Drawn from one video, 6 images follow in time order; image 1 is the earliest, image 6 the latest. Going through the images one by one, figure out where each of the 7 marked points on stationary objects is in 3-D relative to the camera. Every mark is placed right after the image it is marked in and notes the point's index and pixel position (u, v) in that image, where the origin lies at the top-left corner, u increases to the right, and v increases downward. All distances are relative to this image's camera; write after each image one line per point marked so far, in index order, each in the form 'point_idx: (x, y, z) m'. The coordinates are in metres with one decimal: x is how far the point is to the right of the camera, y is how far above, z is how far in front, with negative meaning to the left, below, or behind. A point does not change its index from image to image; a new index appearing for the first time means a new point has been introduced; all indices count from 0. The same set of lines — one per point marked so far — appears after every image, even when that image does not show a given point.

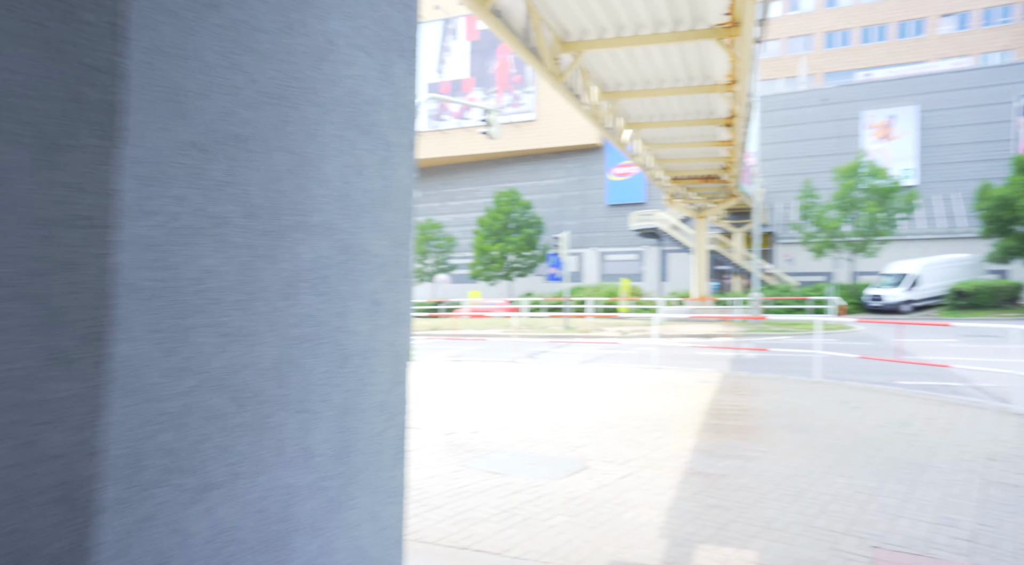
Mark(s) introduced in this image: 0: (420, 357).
0: (-2.2, -1.8, +16.2) m
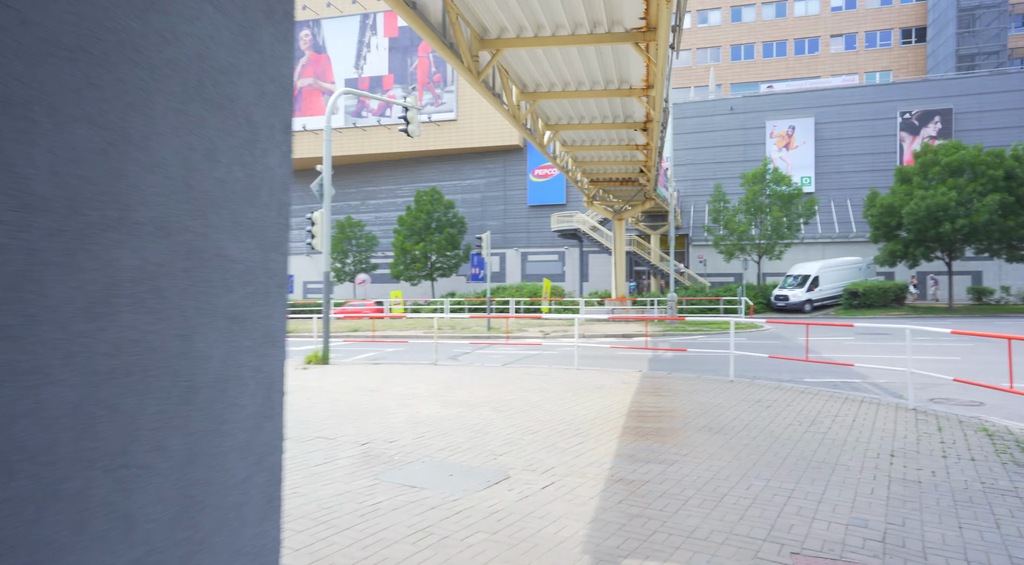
0: (-4.0, -1.8, +15.7) m
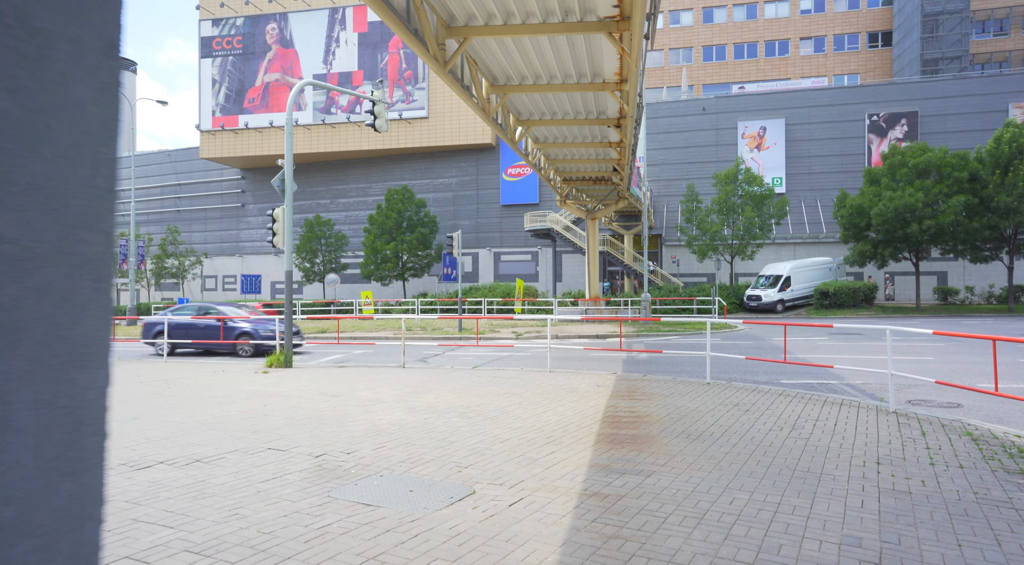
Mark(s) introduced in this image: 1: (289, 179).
0: (-4.6, -1.8, +15.1) m
1: (-4.5, +2.1, +14.3) m
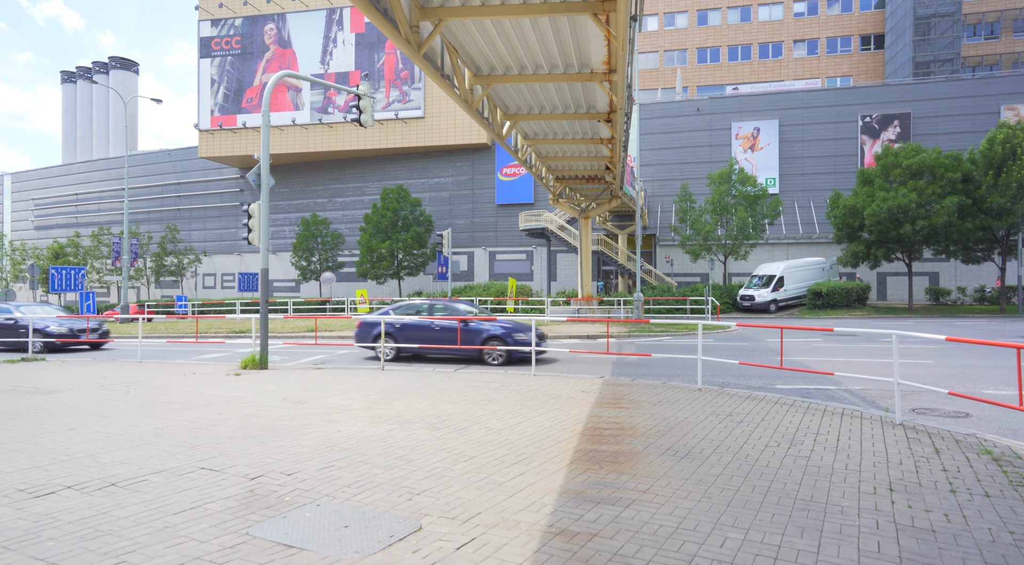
0: (-4.9, -1.8, +14.3) m
1: (-4.9, +2.2, +13.5) m
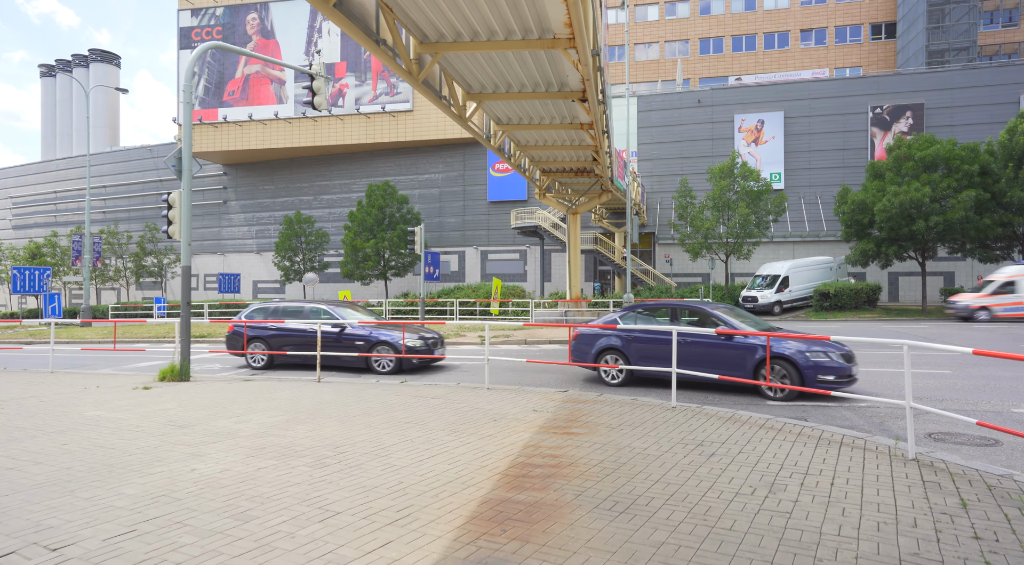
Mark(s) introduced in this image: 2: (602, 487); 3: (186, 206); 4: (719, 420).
0: (-5.7, -1.8, +12.8) m
1: (-5.6, +2.2, +12.0) m
2: (+0.7, -1.5, +5.3) m
3: (-5.7, +1.3, +12.1) m
4: (+2.4, -1.6, +8.0) m
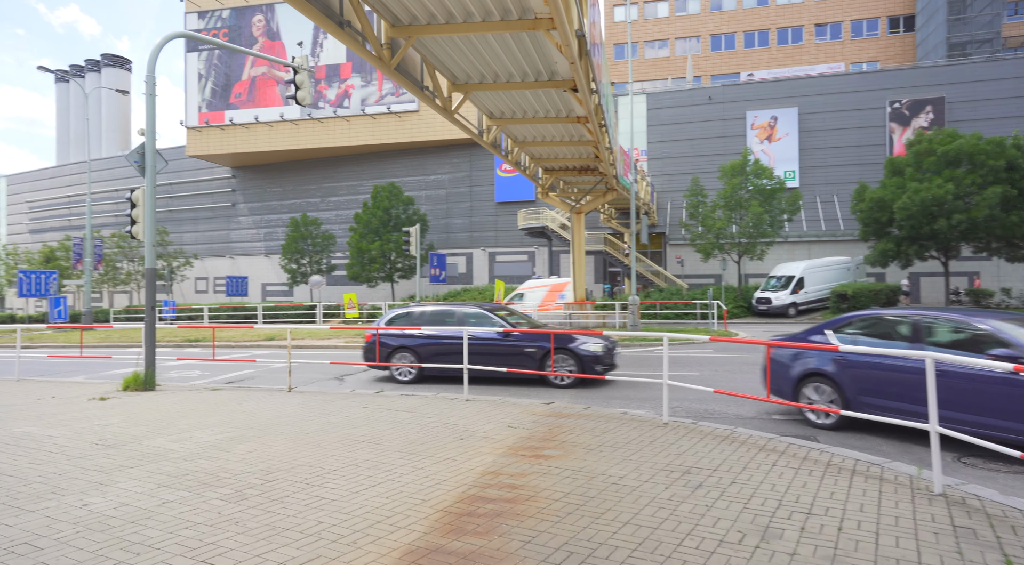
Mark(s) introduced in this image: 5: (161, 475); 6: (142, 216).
0: (-5.9, -1.8, +12.1) m
1: (-5.9, +2.1, +11.3) m
2: (+0.3, -1.6, +4.4) m
3: (-5.9, +1.3, +11.3) m
4: (+2.0, -1.6, +7.0) m
5: (-2.9, -1.6, +5.9) m
6: (-6.0, +1.1, +11.3) m
